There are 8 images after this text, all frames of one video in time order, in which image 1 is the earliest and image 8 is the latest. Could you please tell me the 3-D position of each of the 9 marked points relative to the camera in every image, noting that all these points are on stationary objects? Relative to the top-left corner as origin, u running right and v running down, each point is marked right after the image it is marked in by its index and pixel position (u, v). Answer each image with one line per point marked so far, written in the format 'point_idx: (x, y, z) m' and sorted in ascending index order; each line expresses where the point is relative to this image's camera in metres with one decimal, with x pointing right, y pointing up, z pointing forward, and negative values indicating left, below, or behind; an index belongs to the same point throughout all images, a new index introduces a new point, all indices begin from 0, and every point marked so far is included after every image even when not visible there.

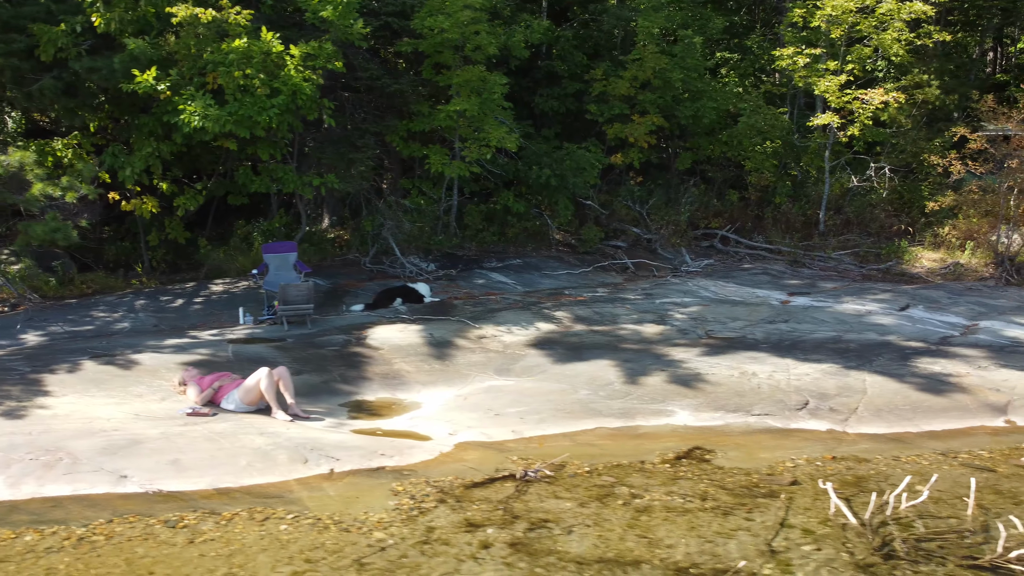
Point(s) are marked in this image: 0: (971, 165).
0: (+7.4, +2.0, +14.8) m
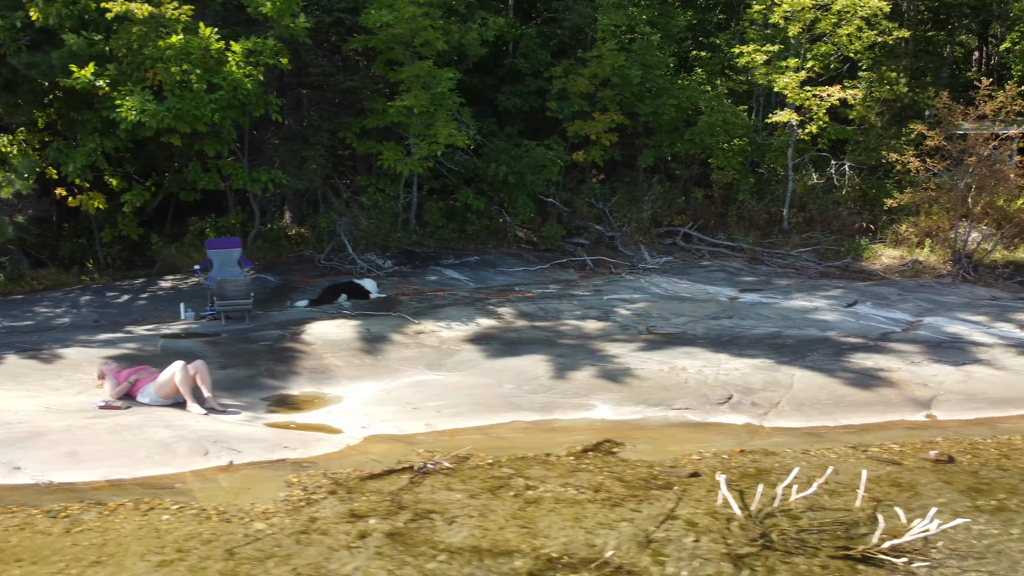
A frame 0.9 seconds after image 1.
0: (+6.7, +2.0, +14.8) m
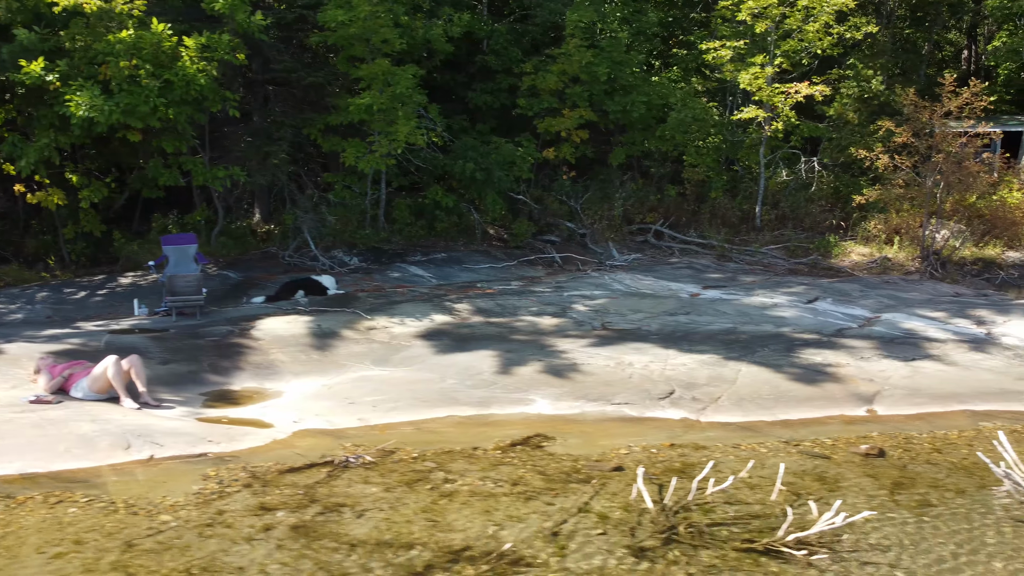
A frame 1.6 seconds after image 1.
0: (+6.2, +2.1, +14.8) m
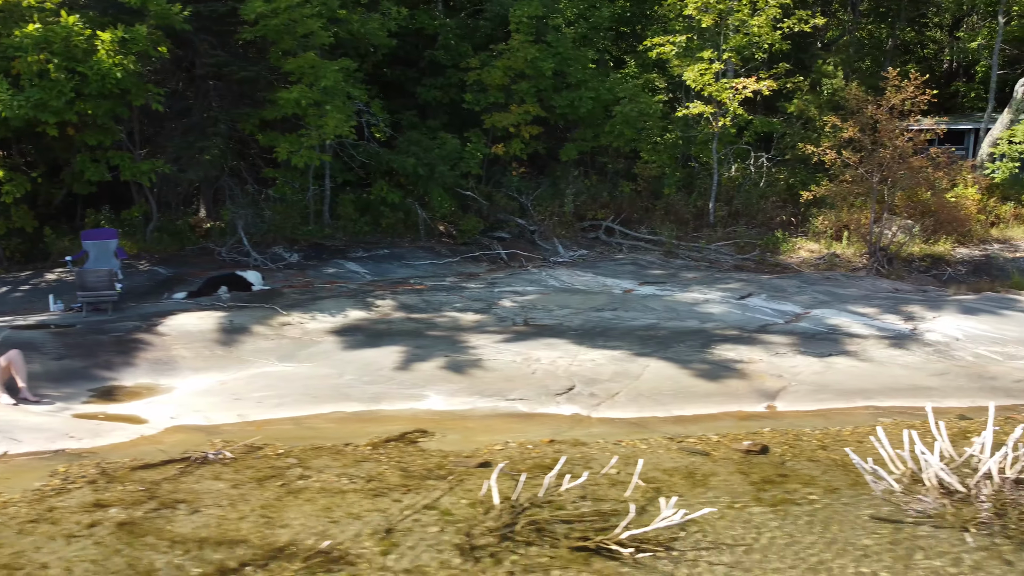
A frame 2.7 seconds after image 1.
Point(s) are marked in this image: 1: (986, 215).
0: (+5.3, +2.2, +14.7) m
1: (+8.4, +1.3, +16.1) m
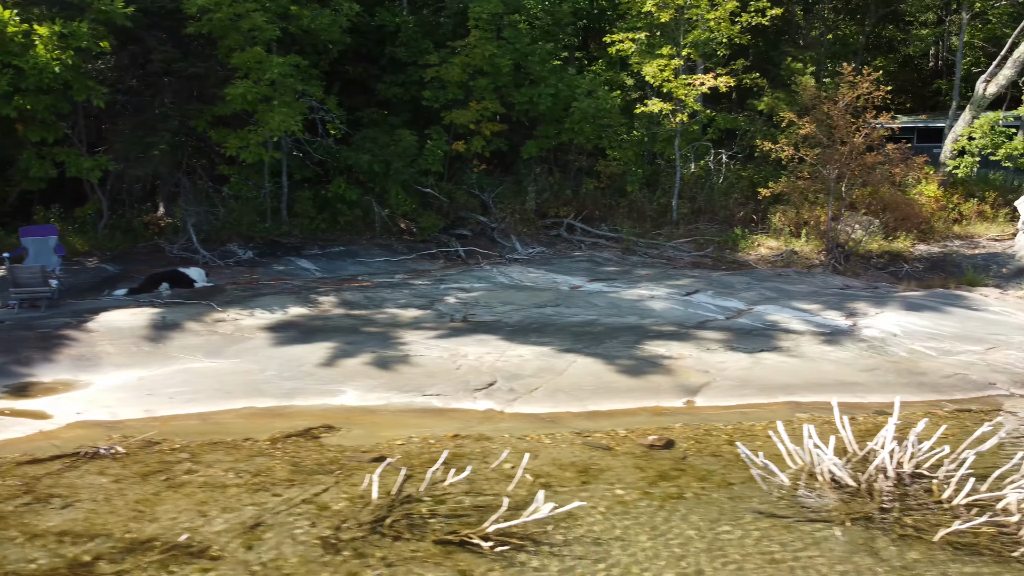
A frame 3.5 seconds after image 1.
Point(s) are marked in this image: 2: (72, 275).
0: (+4.6, +2.2, +14.6) m
1: (+7.7, +1.3, +16.1) m
2: (-5.5, +0.2, +11.5) m
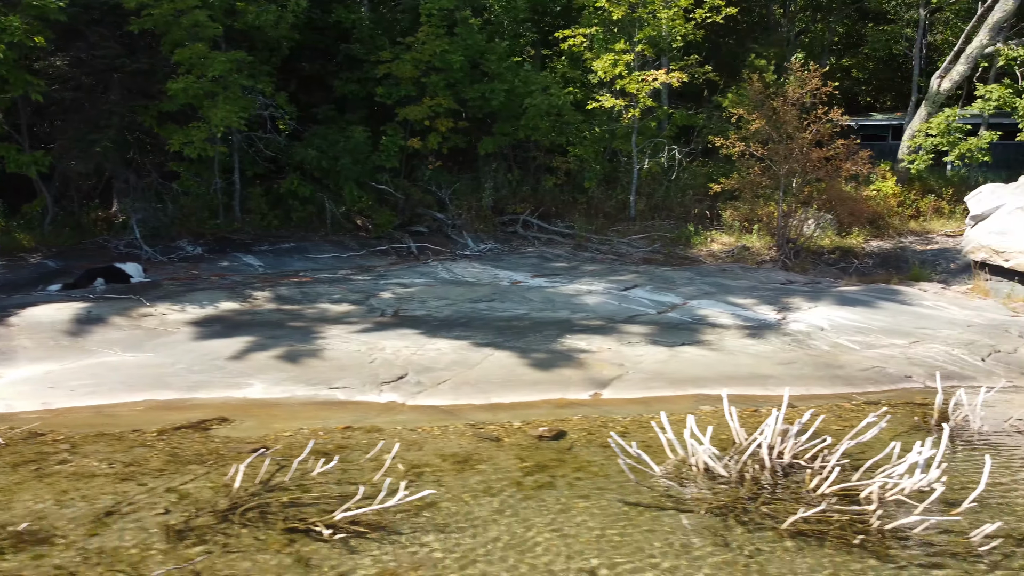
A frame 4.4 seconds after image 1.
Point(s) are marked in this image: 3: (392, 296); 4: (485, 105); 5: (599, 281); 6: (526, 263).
0: (+3.8, +2.3, +14.6) m
1: (+6.9, +1.4, +16.1) m
2: (-6.3, +0.2, +11.5) m
3: (-1.4, -0.1, +11.0) m
4: (-0.4, +3.1, +15.5) m
5: (+1.1, +0.1, +12.0) m
6: (+0.2, +0.4, +13.5) m
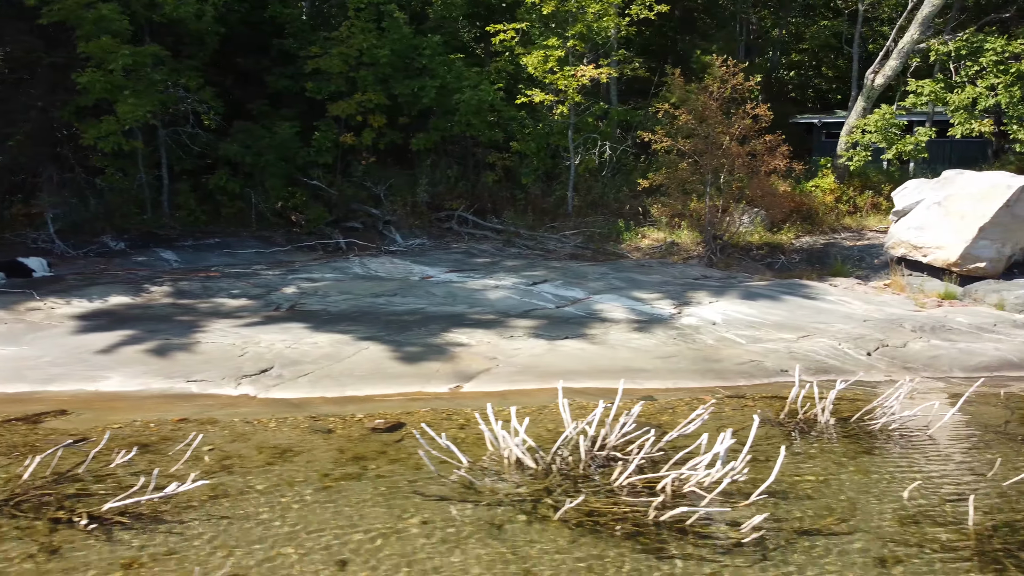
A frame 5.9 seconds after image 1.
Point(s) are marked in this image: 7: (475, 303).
0: (+2.7, +2.3, +14.6) m
1: (+5.8, +1.5, +16.0) m
2: (-7.5, +0.3, +11.4) m
3: (-2.6, 0.0, +10.9) m
4: (-1.6, +3.2, +15.5) m
5: (0.0, +0.2, +11.9) m
6: (-0.9, +0.4, +13.5) m
7: (-0.4, -0.2, +10.4) m
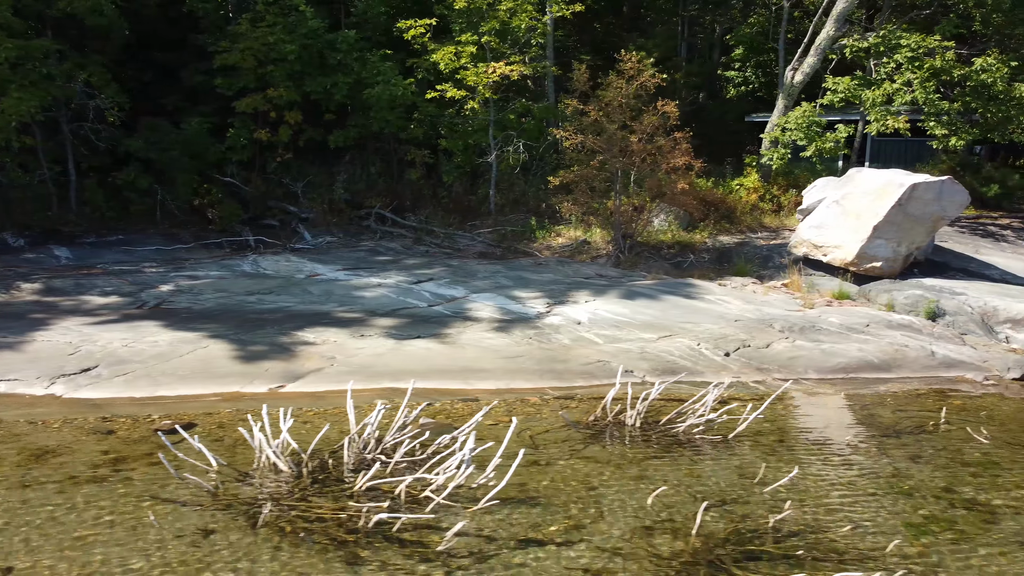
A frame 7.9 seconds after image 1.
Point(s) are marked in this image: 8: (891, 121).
0: (+1.3, +2.3, +14.4) m
1: (+4.4, +1.5, +15.8) m
2: (-8.9, +0.3, +11.3) m
3: (-4.0, 0.0, +10.7) m
4: (-3.0, +3.2, +15.3) m
5: (-1.4, +0.2, +11.8) m
6: (-2.4, +0.5, +13.3) m
7: (-1.8, -0.1, +10.2) m
8: (+5.9, +2.6, +14.1) m
